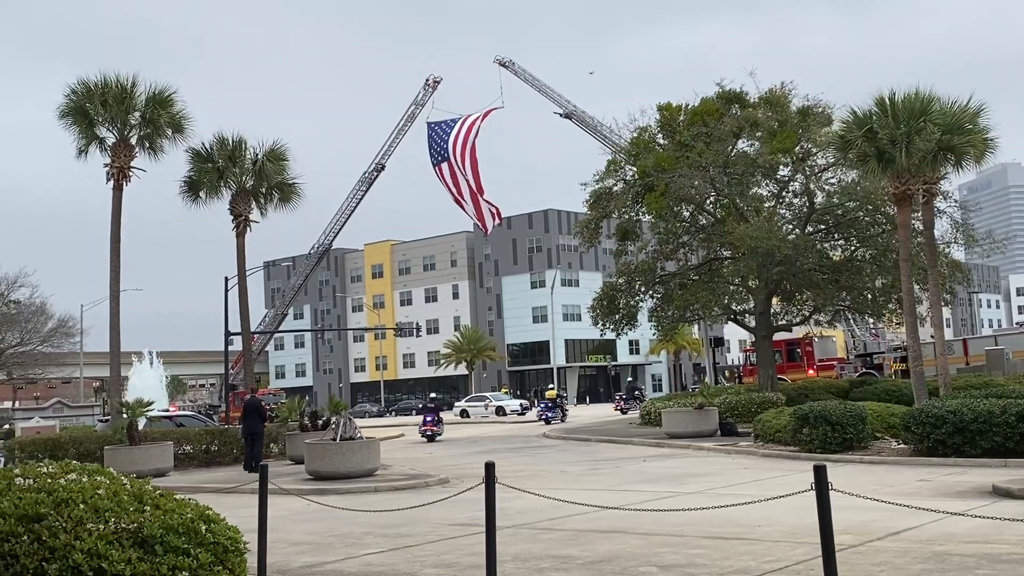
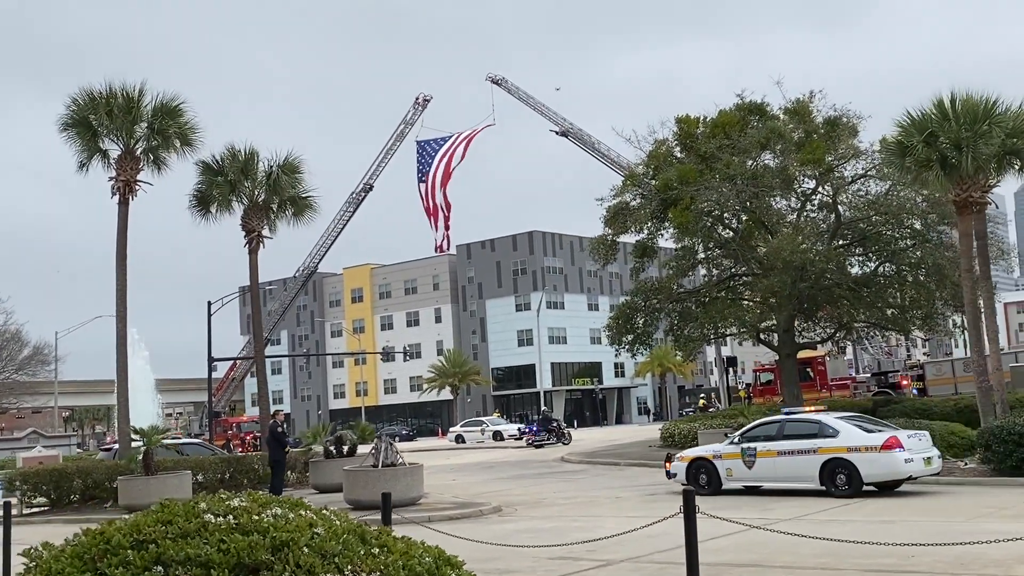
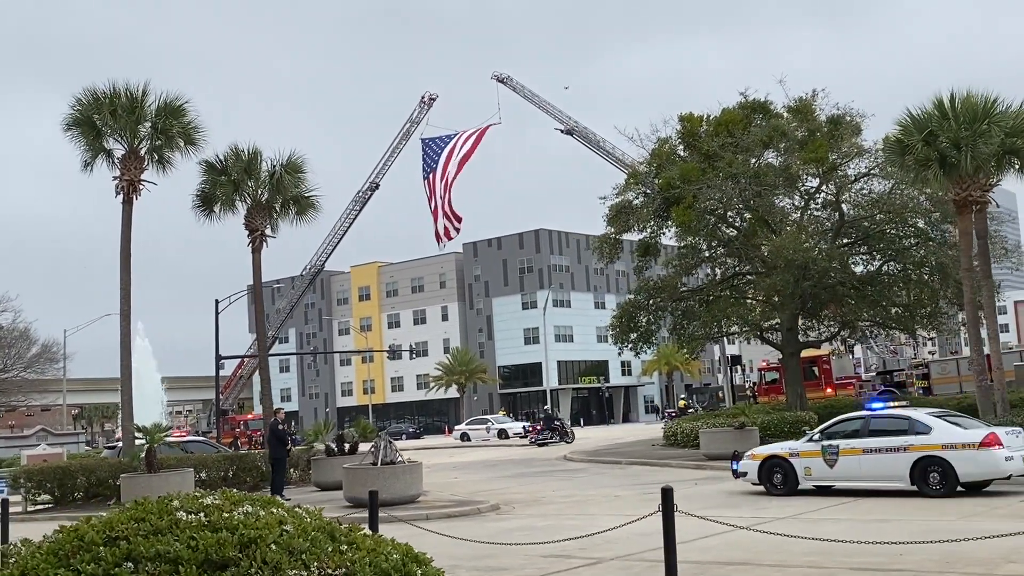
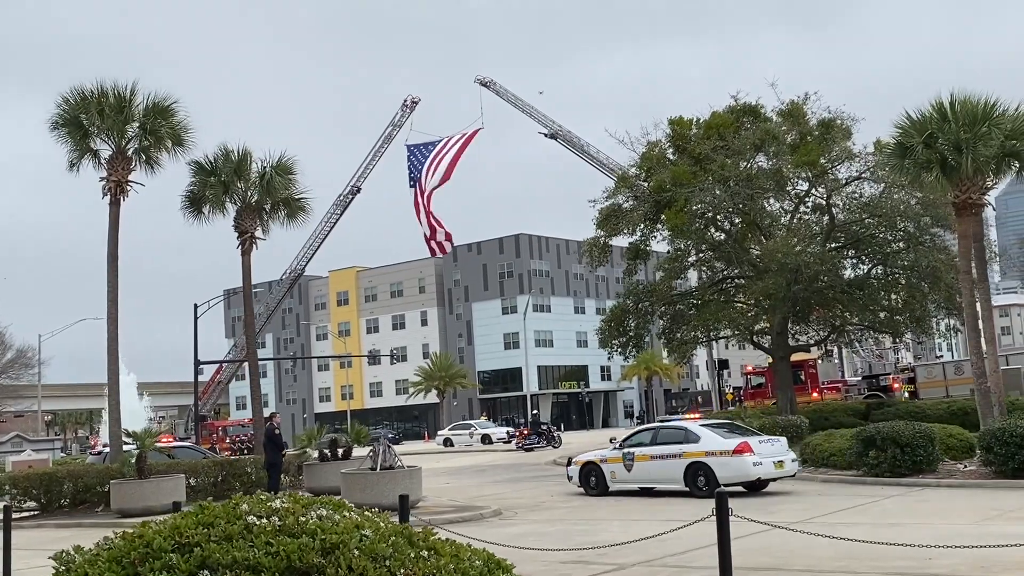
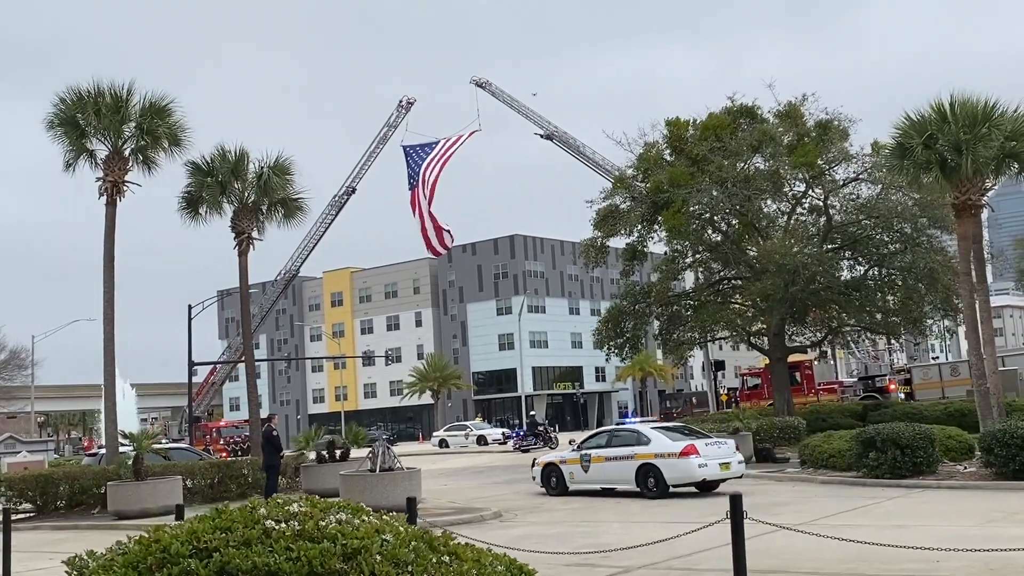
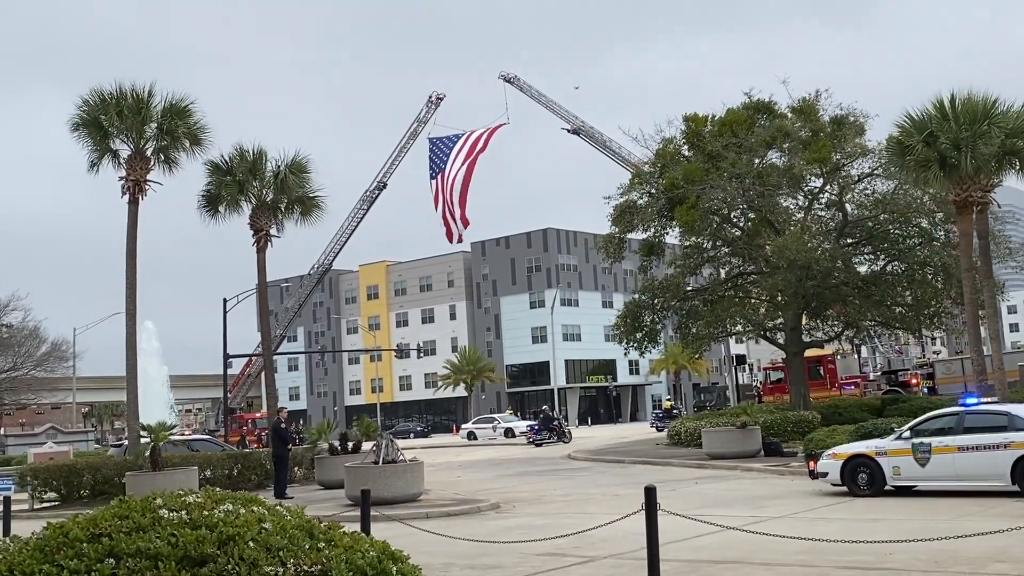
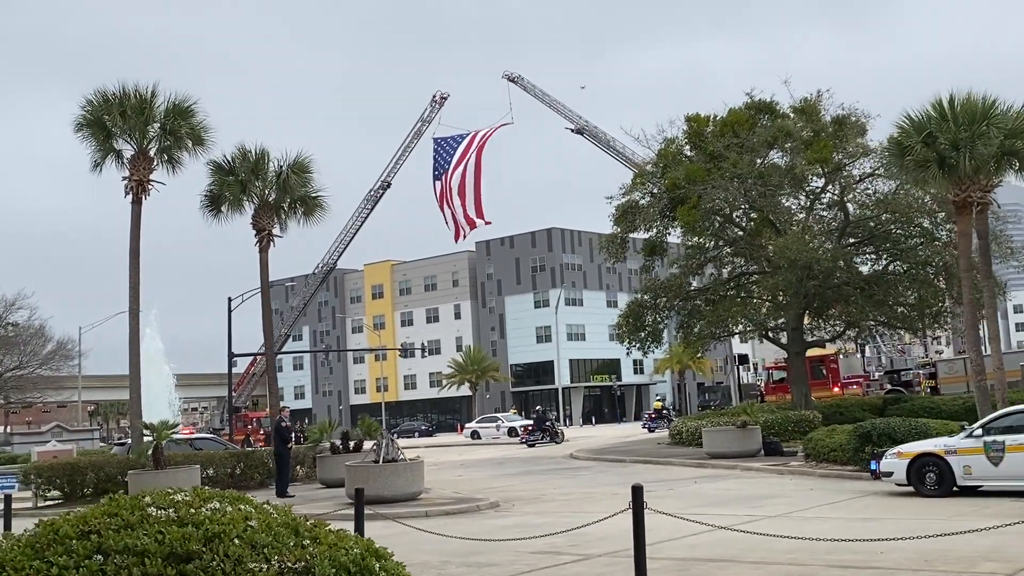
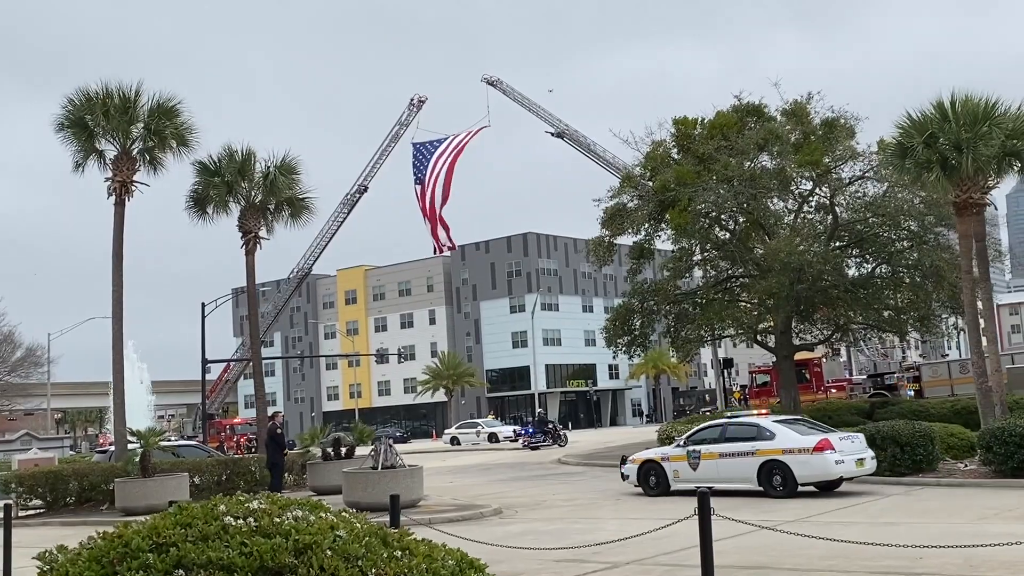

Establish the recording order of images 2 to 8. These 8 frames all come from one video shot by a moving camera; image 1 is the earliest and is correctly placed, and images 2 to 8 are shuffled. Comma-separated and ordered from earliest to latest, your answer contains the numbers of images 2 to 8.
7, 6, 3, 2, 8, 4, 5
